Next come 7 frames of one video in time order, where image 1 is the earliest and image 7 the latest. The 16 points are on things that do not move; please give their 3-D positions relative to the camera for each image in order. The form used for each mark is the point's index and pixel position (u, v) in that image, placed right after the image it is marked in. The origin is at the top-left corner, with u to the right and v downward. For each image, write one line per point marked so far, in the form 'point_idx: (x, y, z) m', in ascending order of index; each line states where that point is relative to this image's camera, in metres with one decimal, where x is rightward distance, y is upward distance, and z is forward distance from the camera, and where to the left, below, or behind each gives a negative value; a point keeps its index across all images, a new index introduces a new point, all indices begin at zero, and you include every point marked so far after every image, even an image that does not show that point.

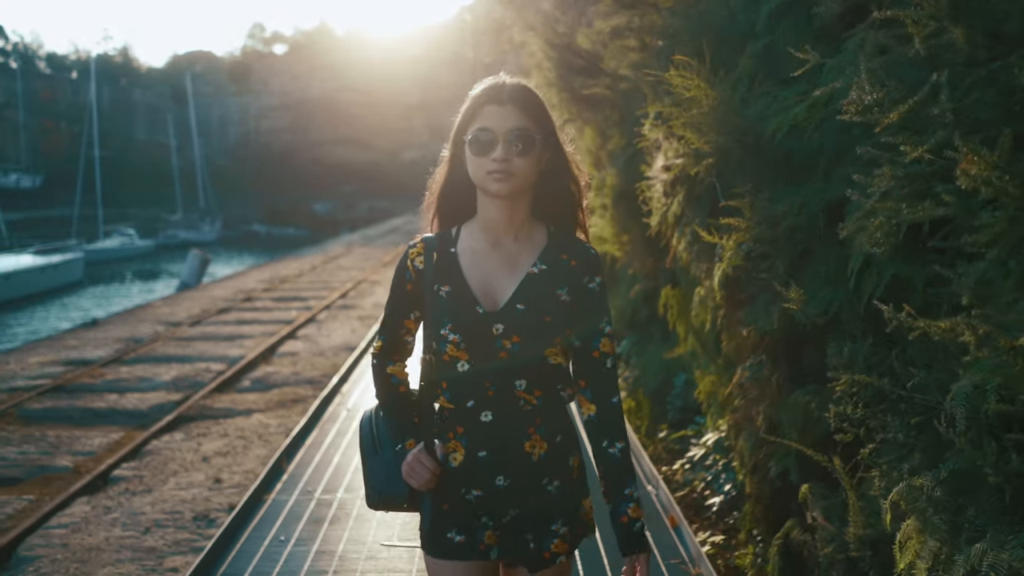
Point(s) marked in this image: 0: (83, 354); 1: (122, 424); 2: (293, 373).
0: (-5.8, -0.9, +12.0) m
1: (-3.7, -1.3, +8.5) m
2: (-2.6, -1.0, +10.7) m
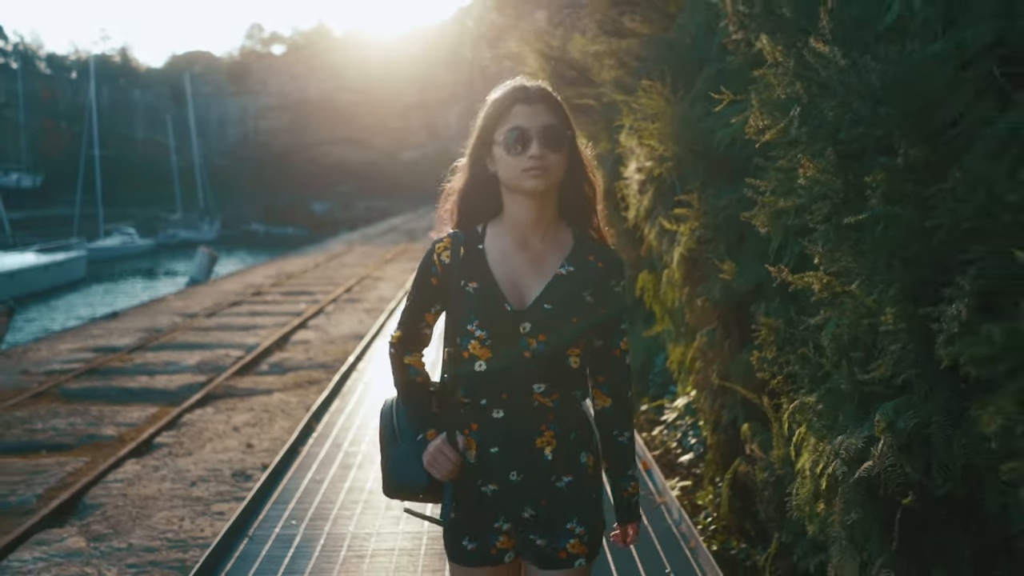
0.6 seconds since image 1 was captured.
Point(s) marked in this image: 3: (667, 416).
0: (-5.8, -0.8, +12.9) m
1: (-3.8, -1.2, +9.3) m
2: (-2.7, -0.9, +11.5) m
3: (+1.2, -1.0, +6.8) m
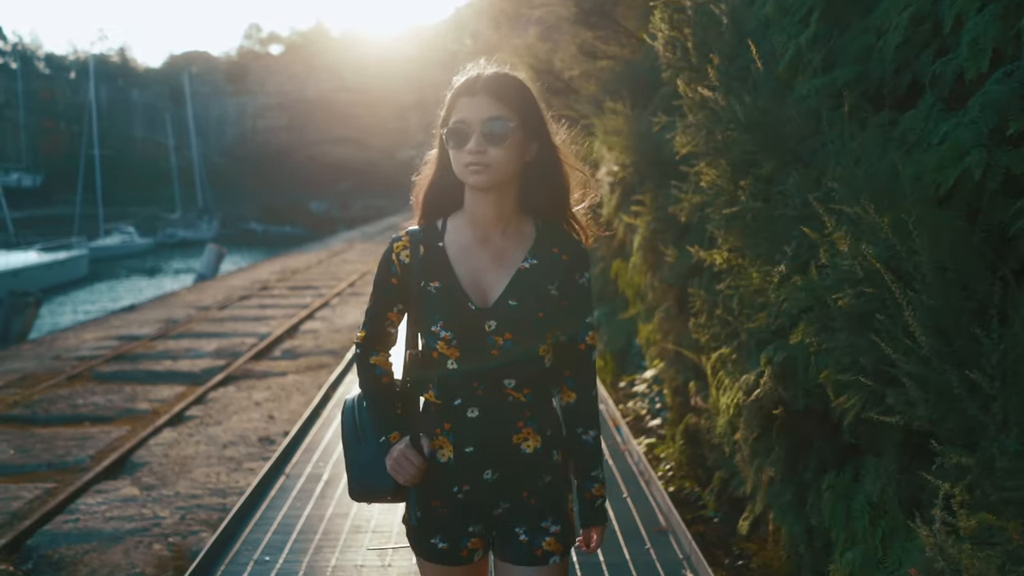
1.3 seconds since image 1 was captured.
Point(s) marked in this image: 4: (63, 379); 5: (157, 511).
0: (-5.9, -0.7, +13.8) m
1: (-3.8, -1.1, +10.3) m
2: (-2.8, -0.8, +12.5) m
3: (+1.1, -0.9, +7.7) m
4: (-5.2, -1.0, +10.3) m
5: (-2.4, -1.5, +6.0) m
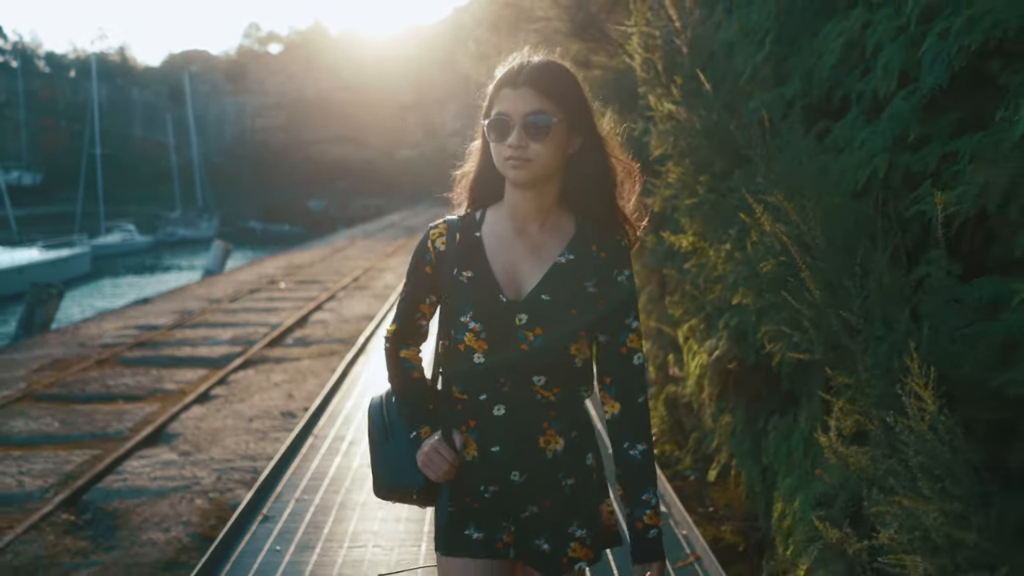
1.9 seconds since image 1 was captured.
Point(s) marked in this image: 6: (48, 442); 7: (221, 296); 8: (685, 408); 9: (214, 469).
0: (-6.0, -0.5, +14.5) m
1: (-3.8, -0.9, +11.0) m
2: (-2.8, -0.7, +13.2) m
3: (+1.1, -0.8, +8.4) m
4: (-5.2, -0.9, +11.0) m
5: (-2.4, -1.4, +6.8) m
6: (-4.0, -1.3, +7.6) m
7: (-5.8, -0.2, +17.7) m
8: (+1.1, -0.8, +5.8) m
9: (-2.3, -1.4, +6.9) m
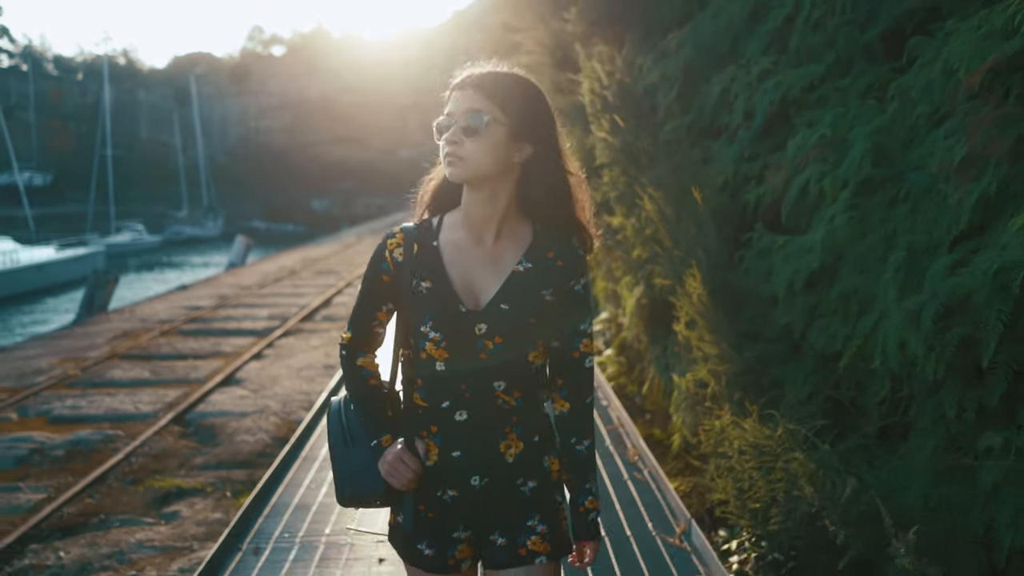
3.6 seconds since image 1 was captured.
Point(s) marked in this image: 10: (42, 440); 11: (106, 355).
0: (-6.0, -0.3, +16.7) m
1: (-3.9, -0.7, +13.2) m
2: (-2.8, -0.4, +15.4) m
3: (+1.0, -0.5, +10.6) m
4: (-5.3, -0.7, +13.2) m
5: (-2.5, -1.2, +9.0) m
6: (-4.1, -1.1, +9.8) m
7: (-5.9, +0.1, +19.8) m
8: (+1.1, -0.5, +8.0) m
9: (-2.4, -1.1, +9.0) m
10: (-4.1, -1.3, +7.7) m
11: (-5.2, -0.9, +11.4) m
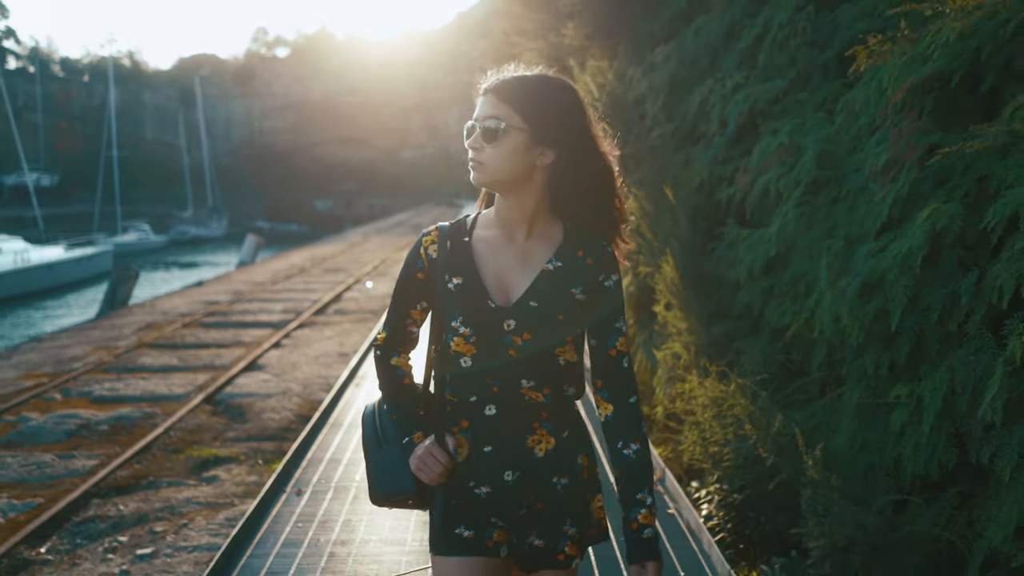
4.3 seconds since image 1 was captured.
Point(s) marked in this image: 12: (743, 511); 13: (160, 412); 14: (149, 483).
0: (-6.0, -0.2, +17.5) m
1: (-3.9, -0.6, +14.0) m
2: (-2.8, -0.3, +16.2) m
3: (+1.1, -0.4, +11.4) m
4: (-5.3, -0.6, +14.0) m
5: (-2.5, -1.1, +9.7) m
6: (-4.0, -1.0, +10.6) m
7: (-5.8, +0.2, +20.6) m
8: (+1.1, -0.4, +8.8) m
9: (-2.3, -1.1, +9.8) m
10: (-4.1, -1.2, +8.5) m
11: (-5.2, -0.8, +12.2) m
12: (+1.3, -1.2, +4.9) m
13: (-3.5, -1.2, +8.8) m
14: (-2.8, -1.5, +6.8) m
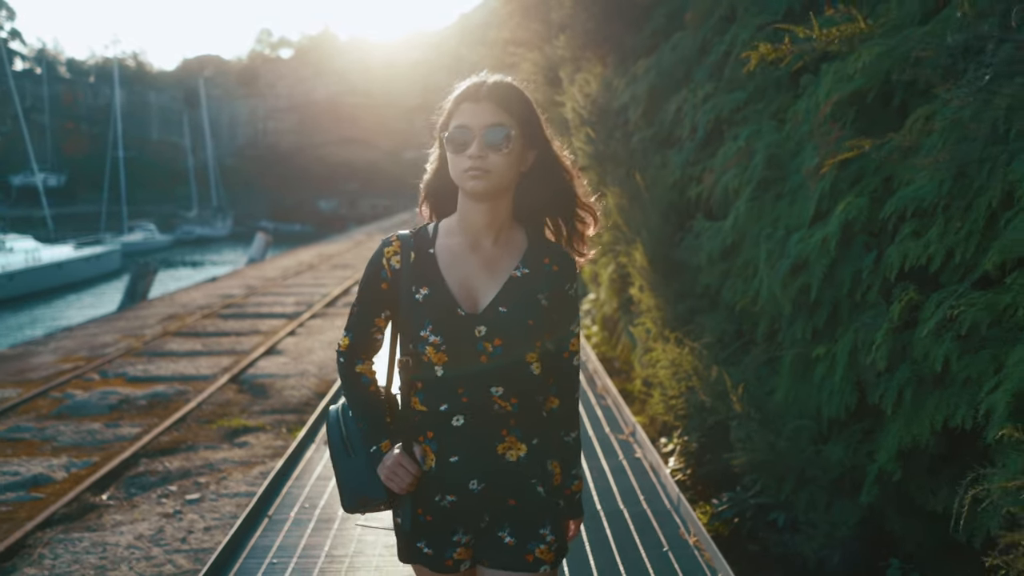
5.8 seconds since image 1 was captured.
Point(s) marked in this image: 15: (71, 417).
0: (-6.0, -0.1, +18.4) m
1: (-3.9, -0.5, +14.9) m
2: (-2.8, -0.2, +17.1) m
3: (+1.0, -0.3, +12.3) m
4: (-5.3, -0.5, +14.9) m
5: (-2.5, -1.0, +10.7) m
6: (-4.1, -0.9, +11.5) m
7: (-5.8, +0.3, +21.6) m
8: (+1.1, -0.3, +9.7) m
9: (-2.4, -0.9, +10.7) m
10: (-4.1, -1.1, +9.4) m
11: (-5.2, -0.7, +13.1) m
12: (+1.2, -1.1, +5.8) m
13: (-3.5, -1.1, +9.7) m
14: (-2.8, -1.4, +7.7) m
15: (-4.3, -1.3, +8.6) m
